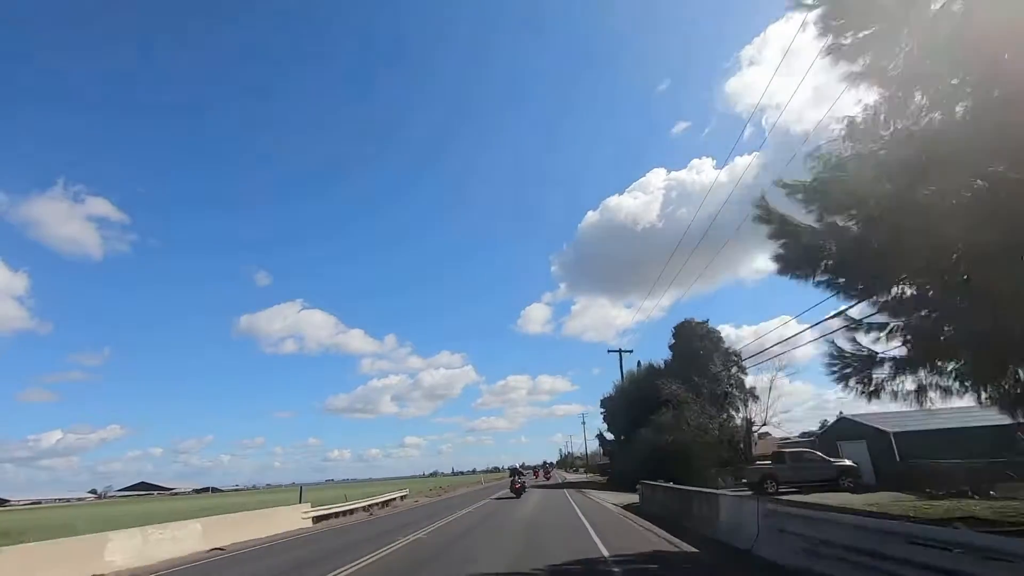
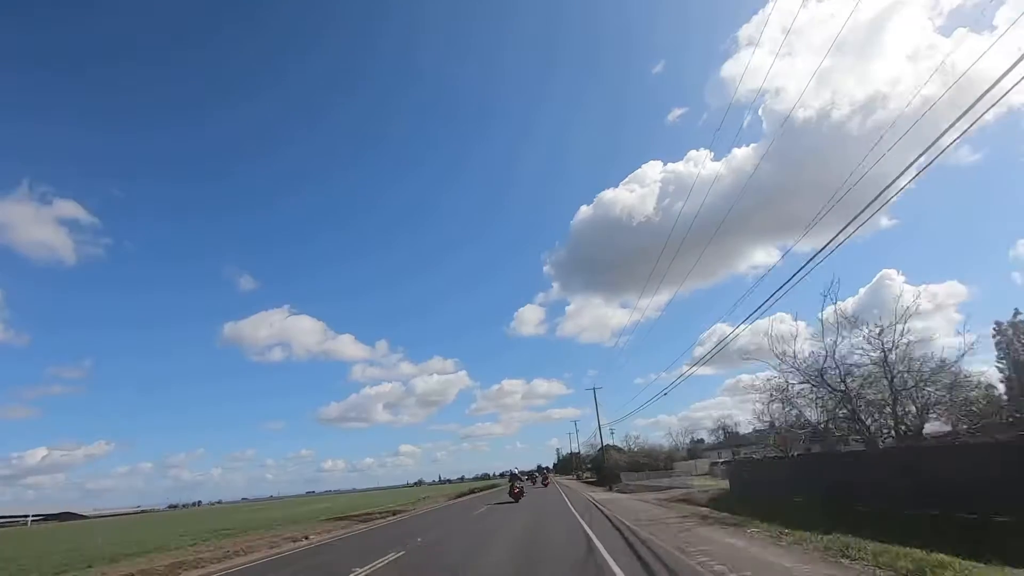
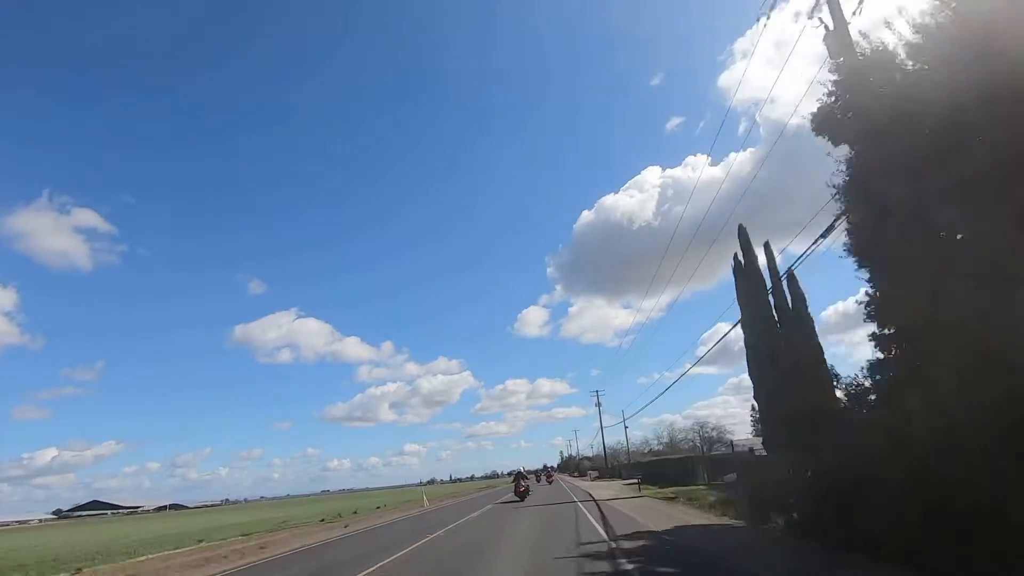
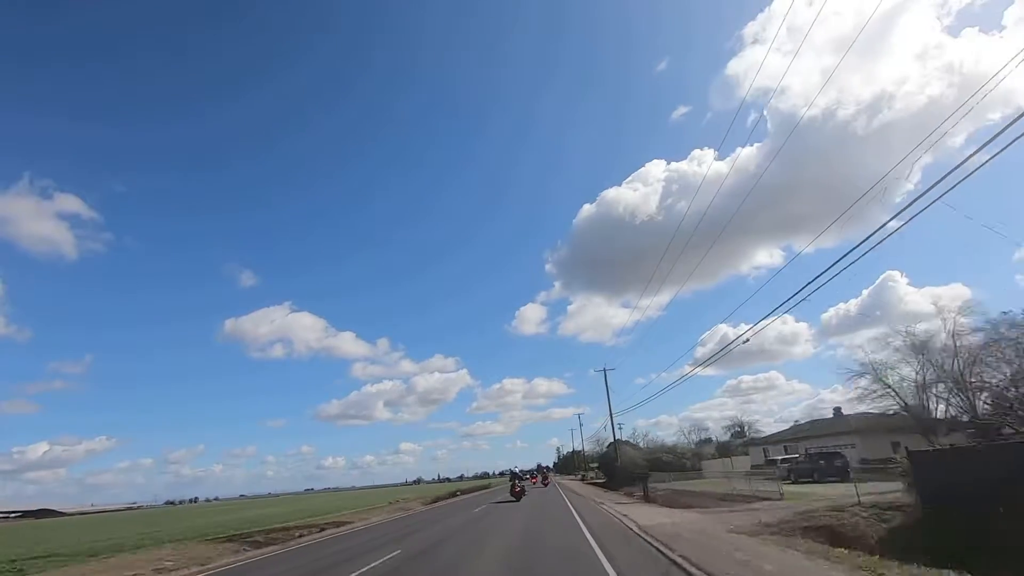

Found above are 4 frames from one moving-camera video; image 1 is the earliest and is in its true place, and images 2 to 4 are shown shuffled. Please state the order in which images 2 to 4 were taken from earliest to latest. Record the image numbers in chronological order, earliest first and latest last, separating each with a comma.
3, 2, 4
